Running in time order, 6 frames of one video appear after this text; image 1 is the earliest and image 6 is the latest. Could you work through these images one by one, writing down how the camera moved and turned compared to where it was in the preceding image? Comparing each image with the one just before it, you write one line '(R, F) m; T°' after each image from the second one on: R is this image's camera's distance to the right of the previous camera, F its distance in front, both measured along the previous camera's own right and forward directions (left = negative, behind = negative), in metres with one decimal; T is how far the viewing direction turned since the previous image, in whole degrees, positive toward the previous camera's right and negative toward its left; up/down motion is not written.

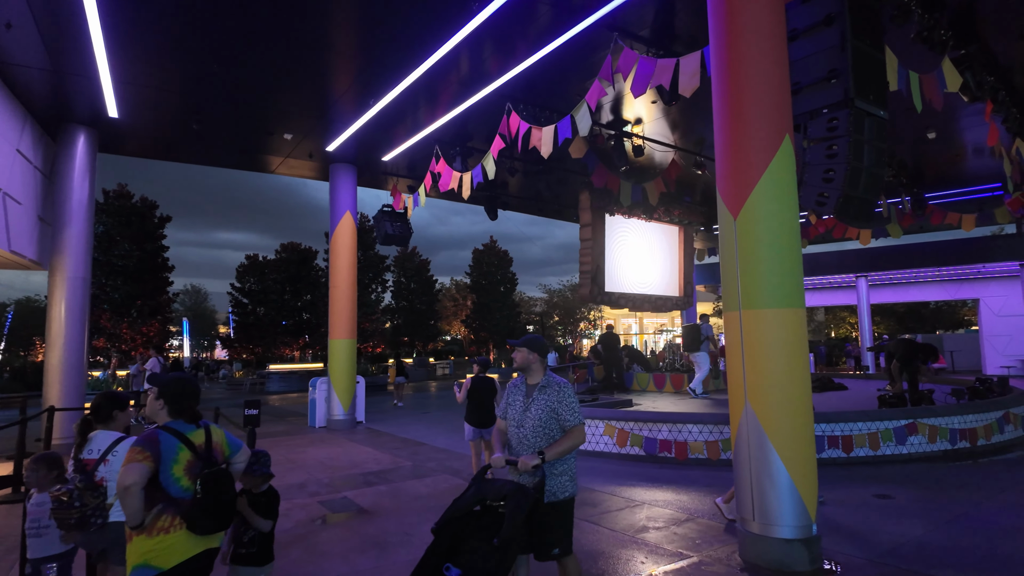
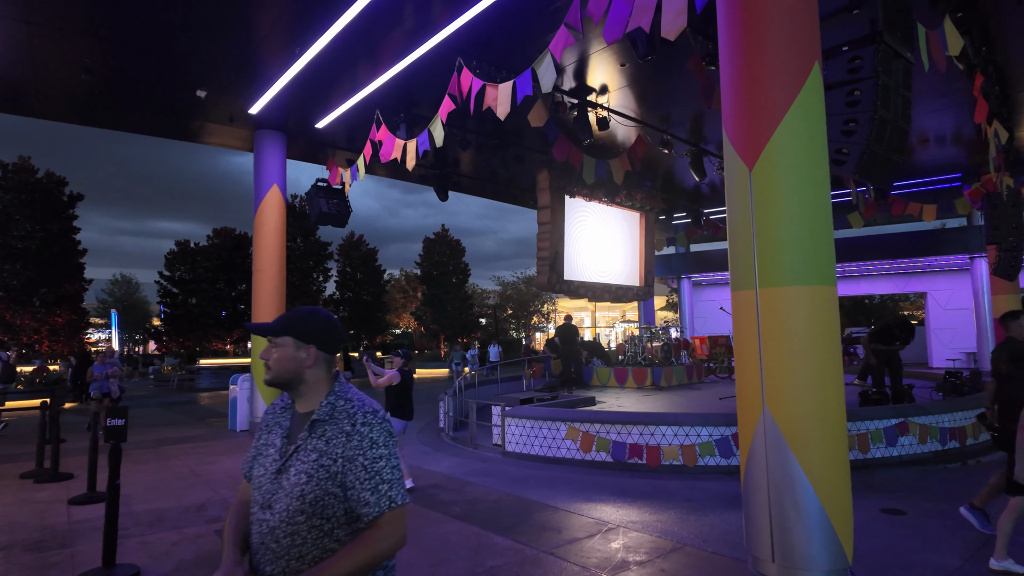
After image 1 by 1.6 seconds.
(0.0, +1.2) m; +5°
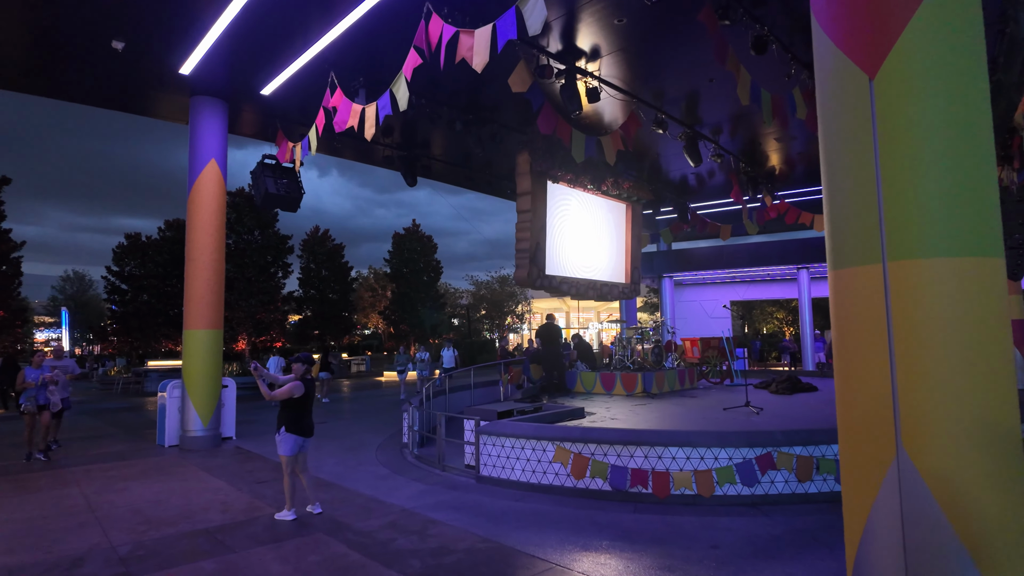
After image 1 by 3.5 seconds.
(0.0, +1.4) m; +3°
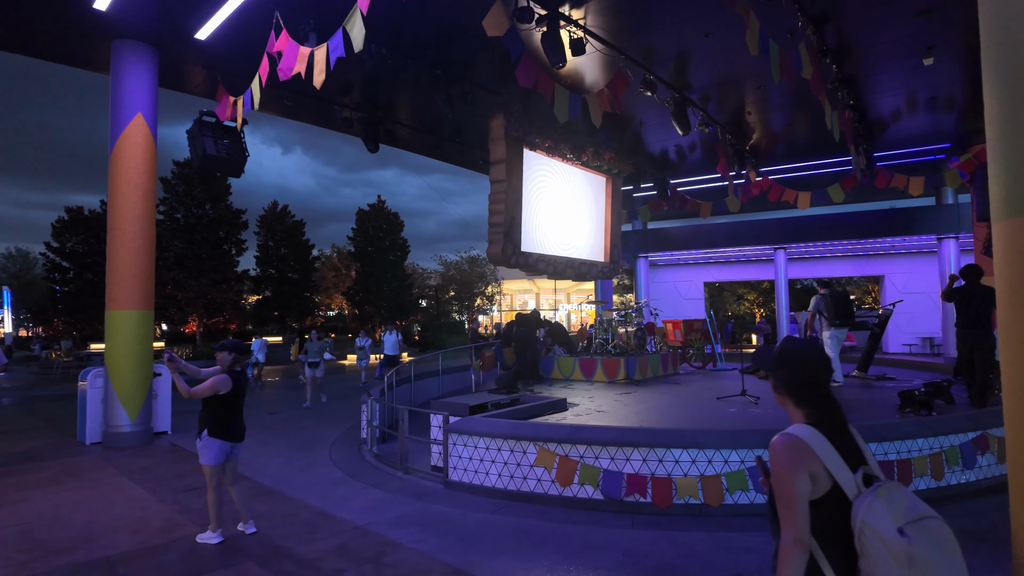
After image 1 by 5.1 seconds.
(-0.1, +1.0) m; +3°
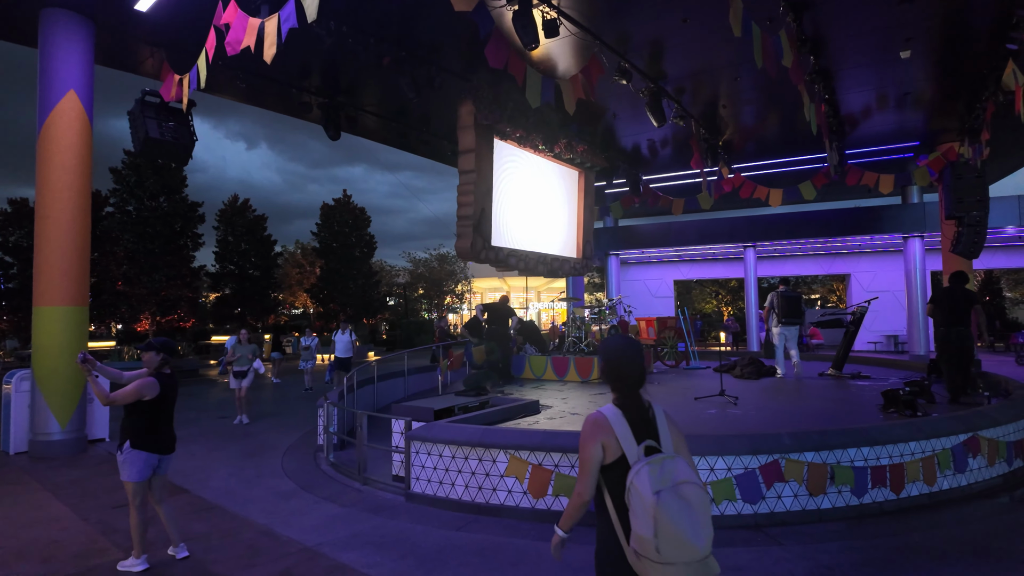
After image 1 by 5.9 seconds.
(0.0, +0.5) m; +3°
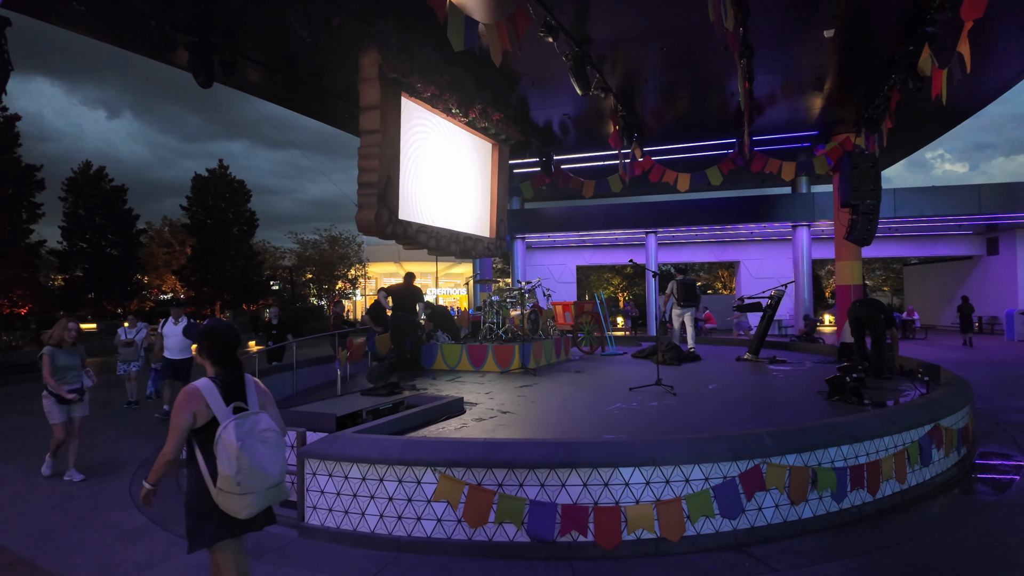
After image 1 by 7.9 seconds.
(-0.2, +1.1) m; +10°
